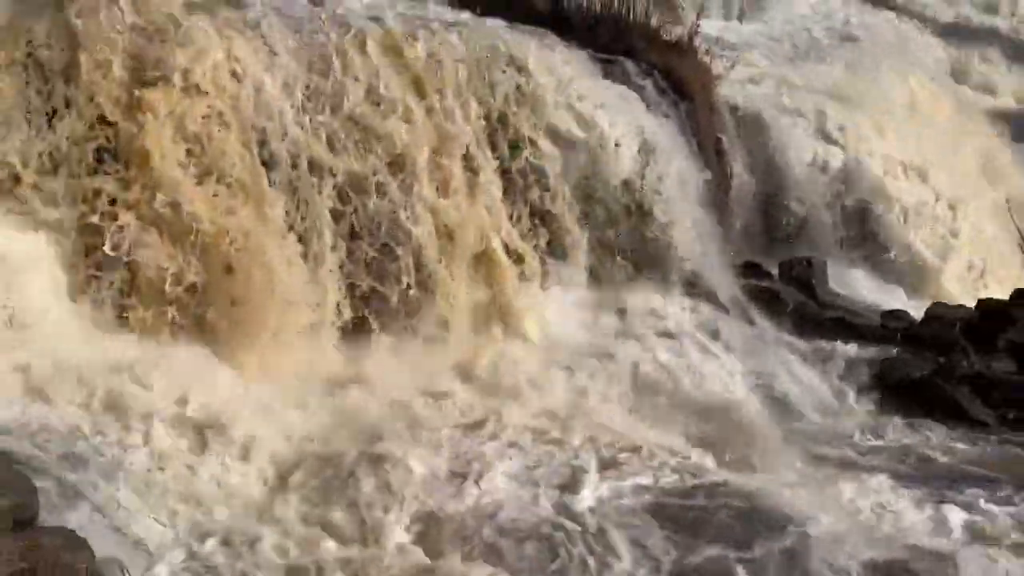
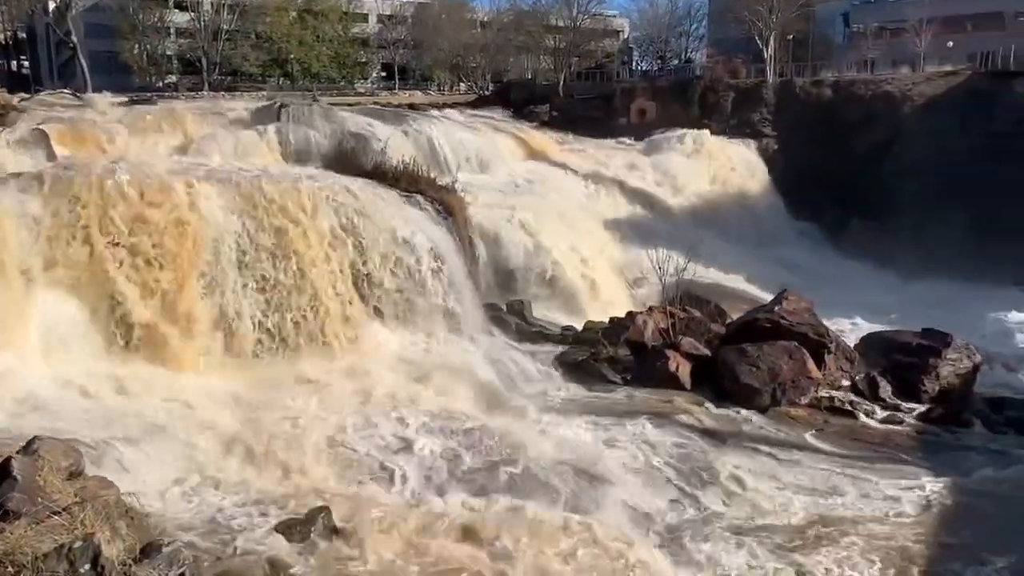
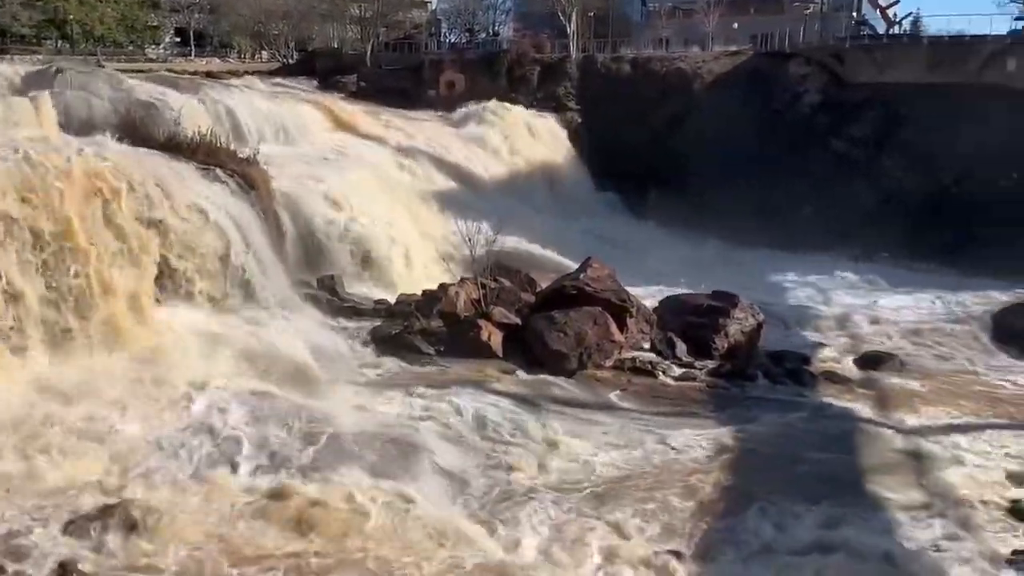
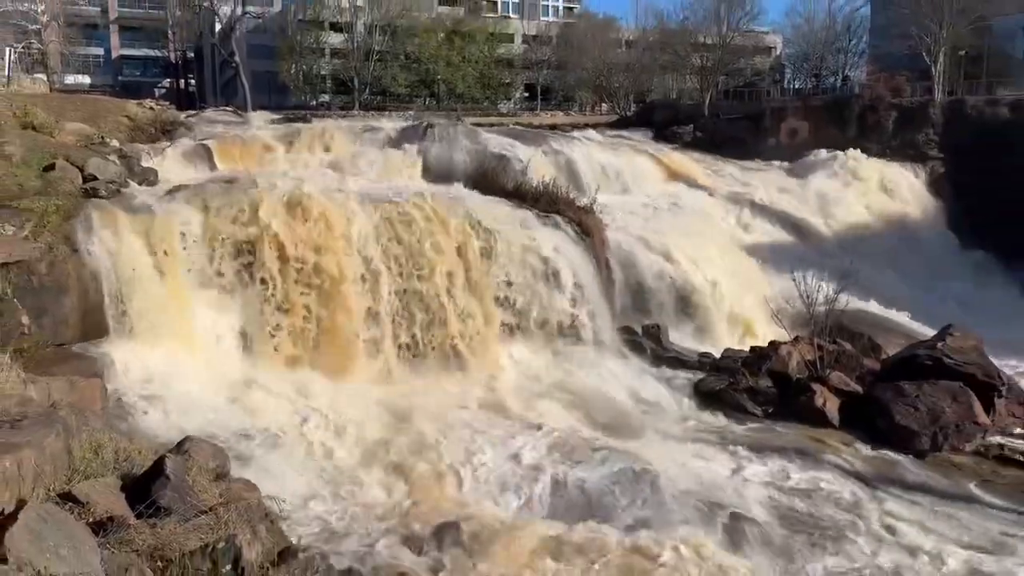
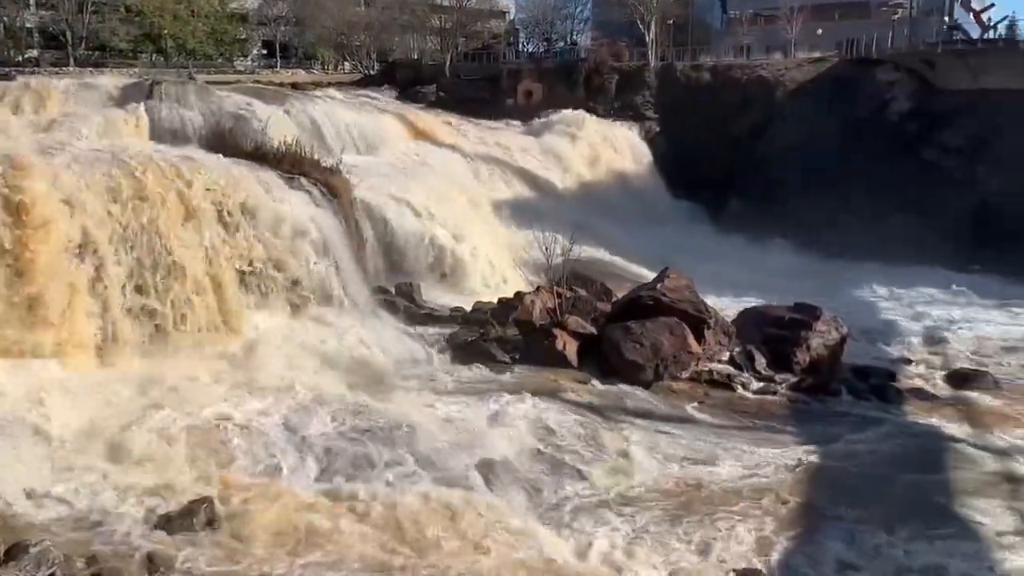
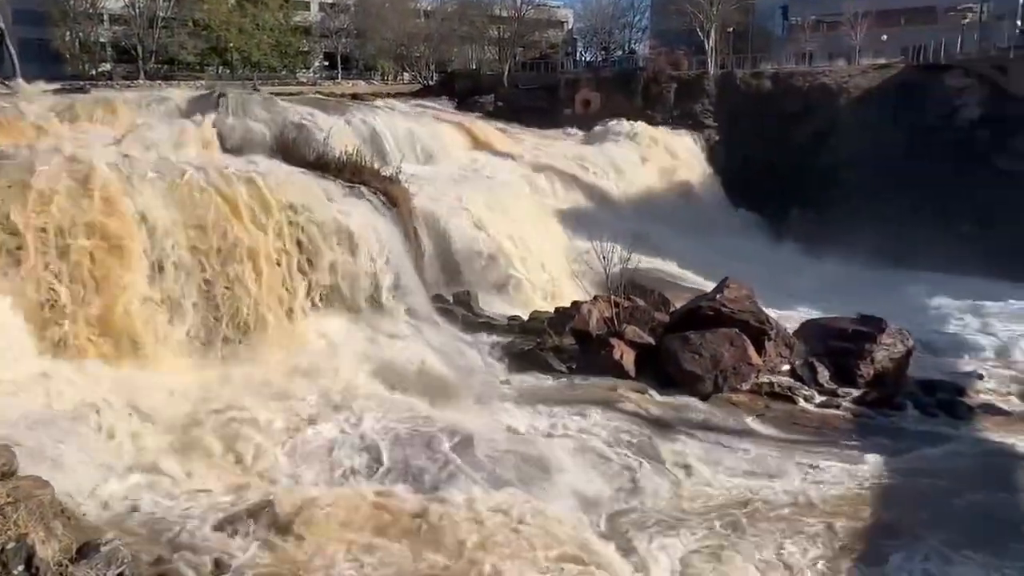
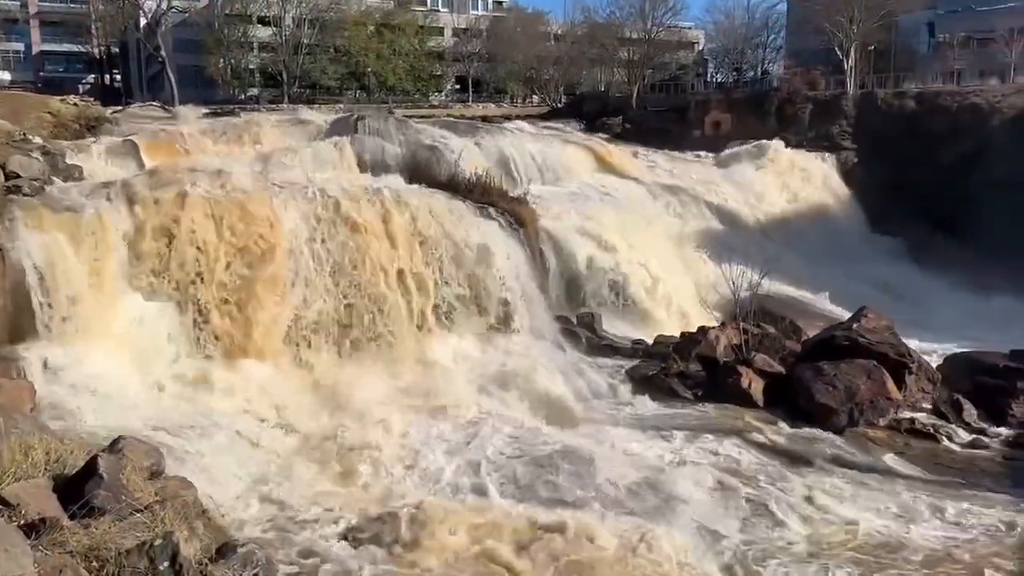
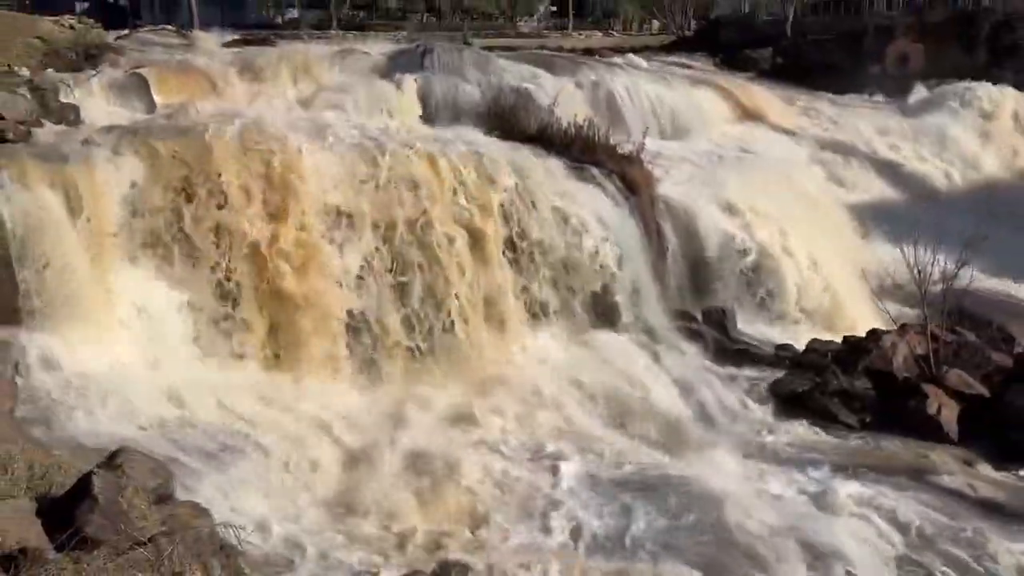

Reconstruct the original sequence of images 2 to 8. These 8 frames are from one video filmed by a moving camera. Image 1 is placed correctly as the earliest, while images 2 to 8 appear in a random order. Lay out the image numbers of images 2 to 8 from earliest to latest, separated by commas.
8, 4, 7, 2, 6, 5, 3
